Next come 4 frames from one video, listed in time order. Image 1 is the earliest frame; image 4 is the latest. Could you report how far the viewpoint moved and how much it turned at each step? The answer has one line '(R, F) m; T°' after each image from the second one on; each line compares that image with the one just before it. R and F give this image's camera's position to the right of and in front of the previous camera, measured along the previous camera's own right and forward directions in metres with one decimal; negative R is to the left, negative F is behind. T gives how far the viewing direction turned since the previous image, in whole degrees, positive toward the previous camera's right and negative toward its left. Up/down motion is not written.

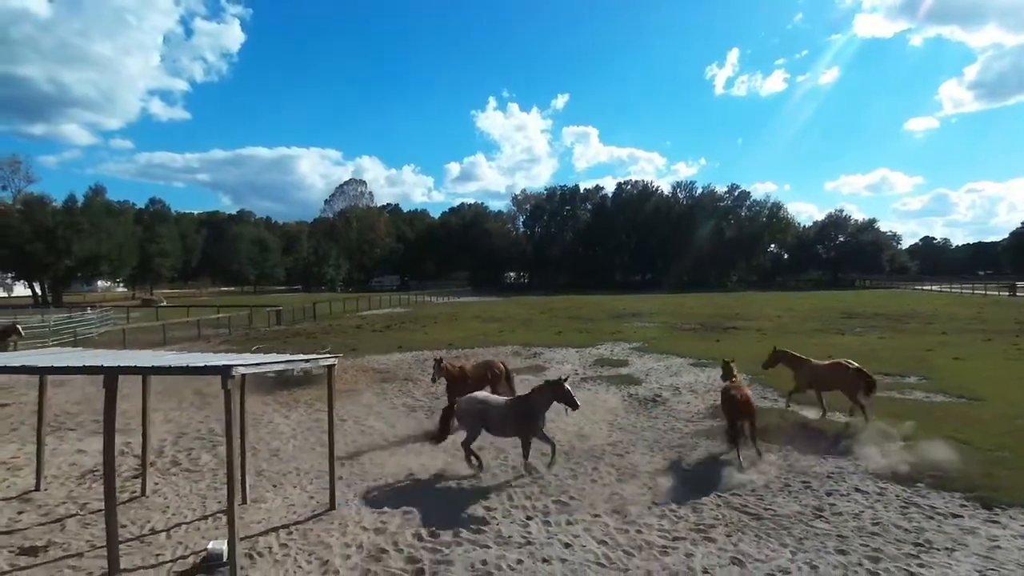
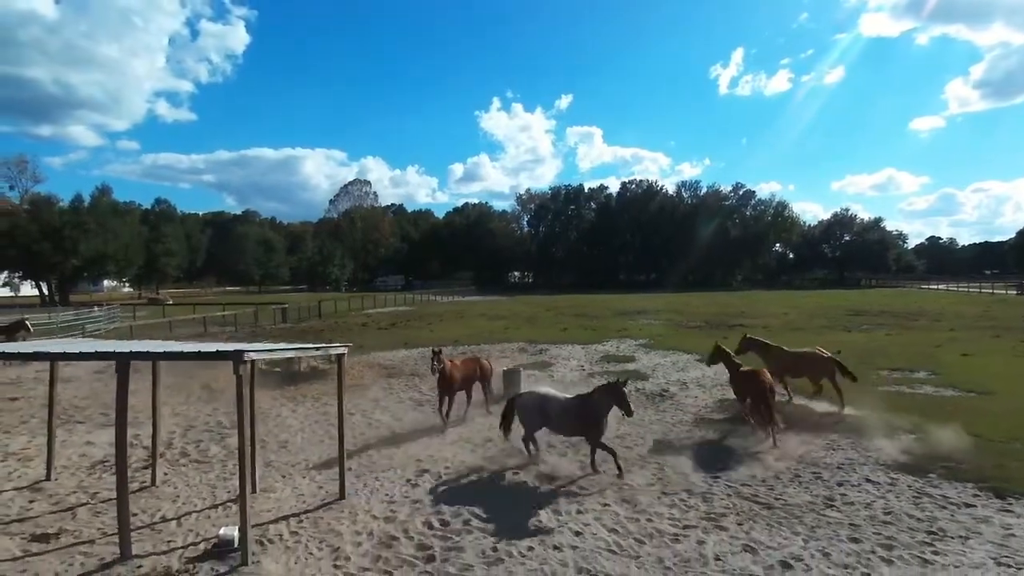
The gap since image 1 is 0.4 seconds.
(-0.1, 0.0) m; 0°
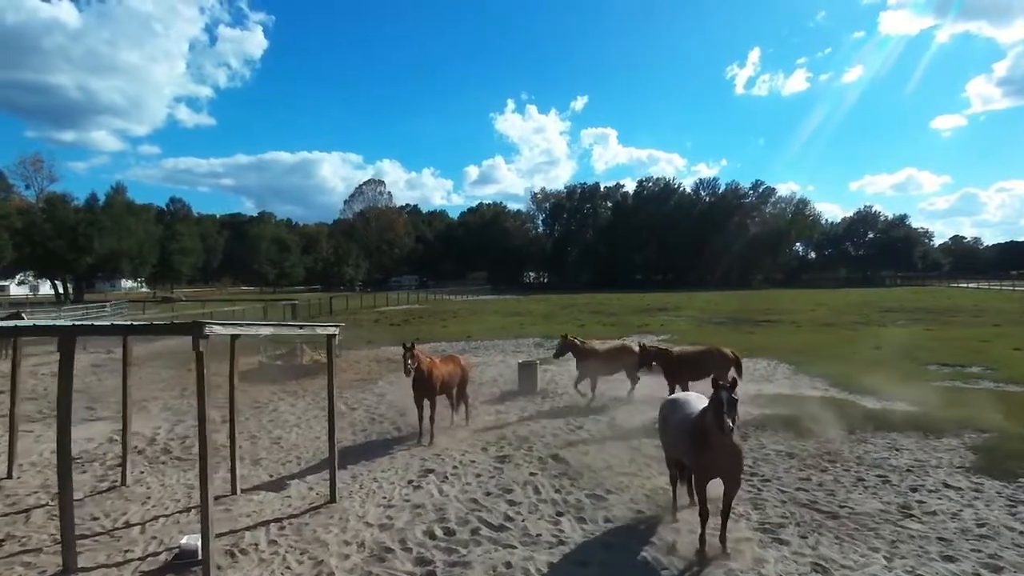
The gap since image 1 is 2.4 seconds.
(0.0, +1.1) m; -1°
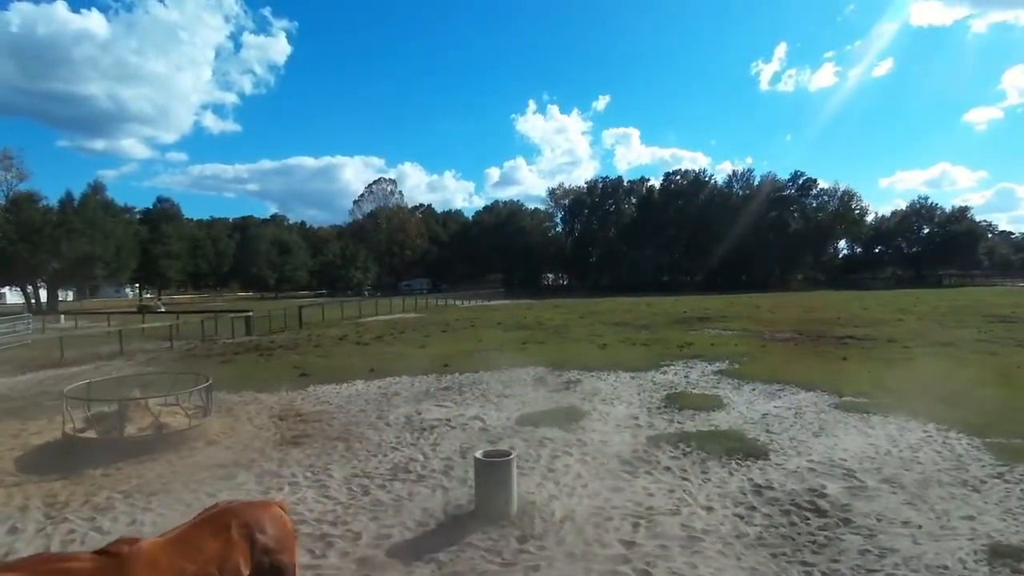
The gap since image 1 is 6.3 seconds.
(+0.9, +6.9) m; -2°
